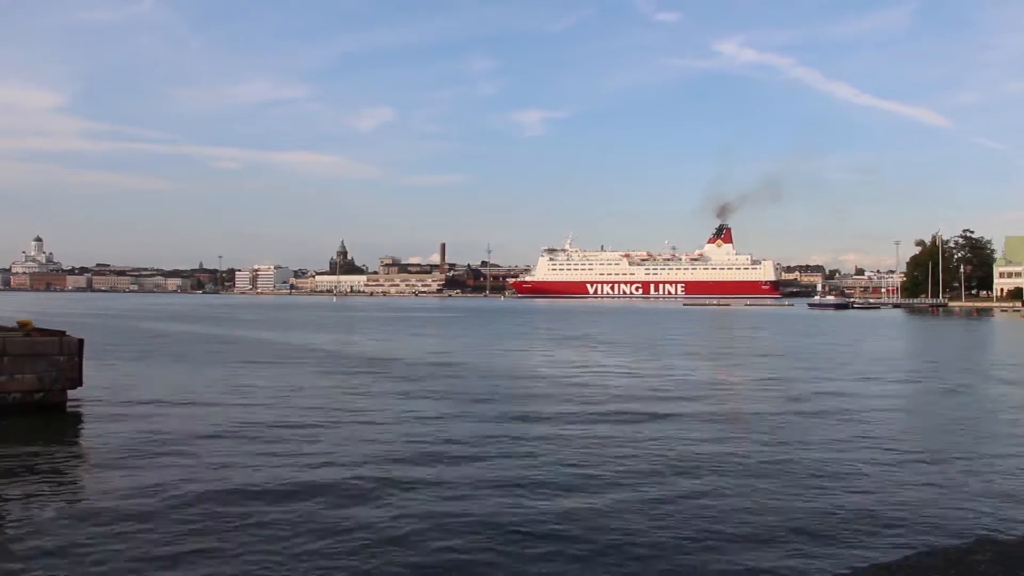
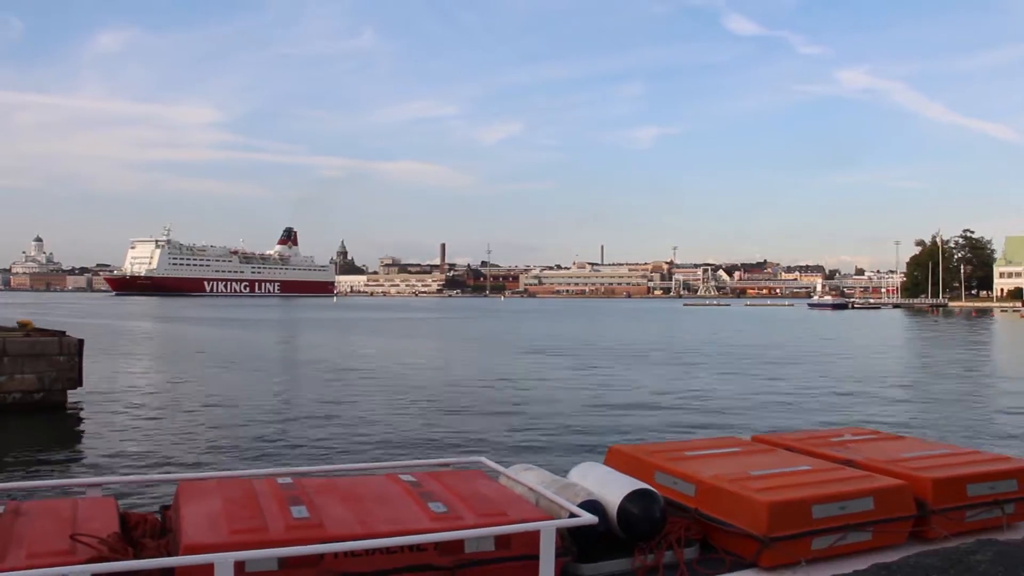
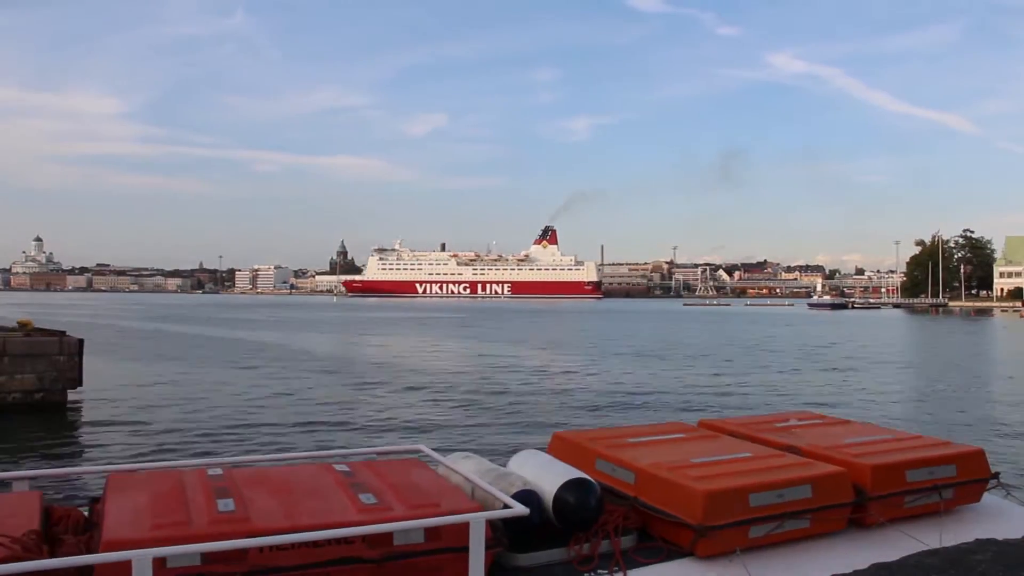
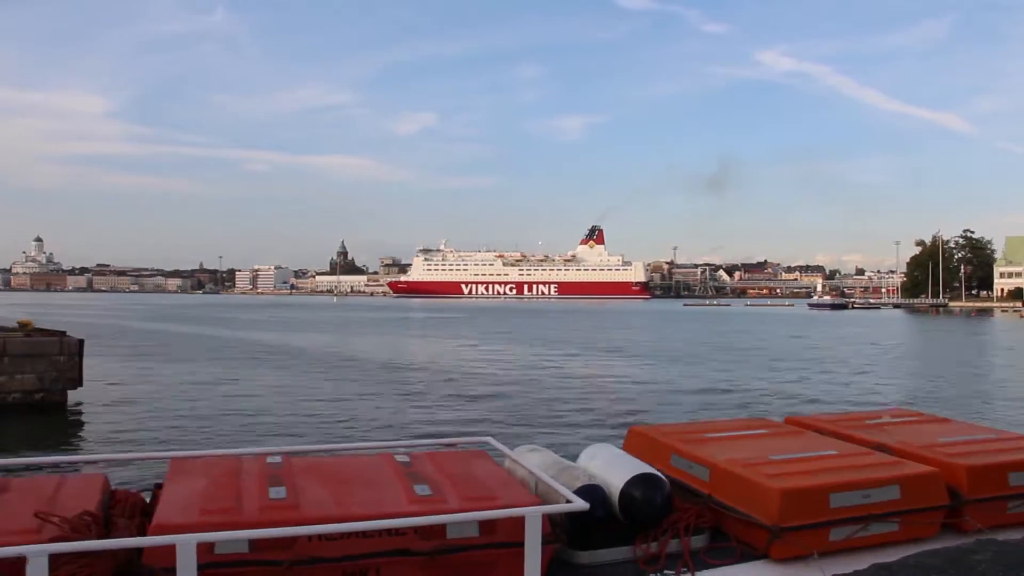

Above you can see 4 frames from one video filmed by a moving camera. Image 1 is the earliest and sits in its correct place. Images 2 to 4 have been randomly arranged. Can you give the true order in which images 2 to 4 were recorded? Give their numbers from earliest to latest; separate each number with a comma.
4, 3, 2
